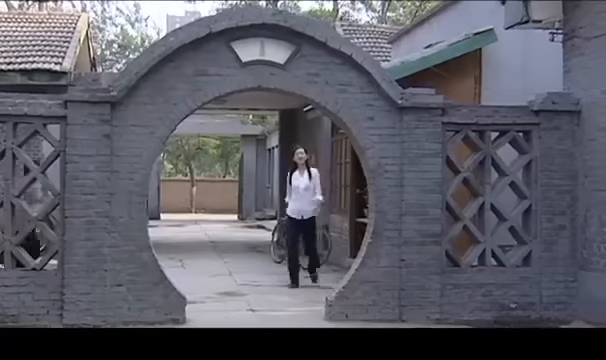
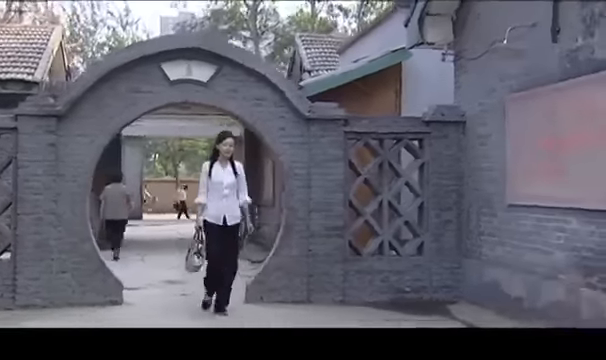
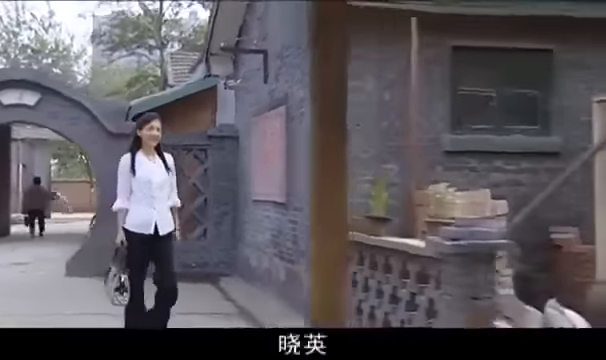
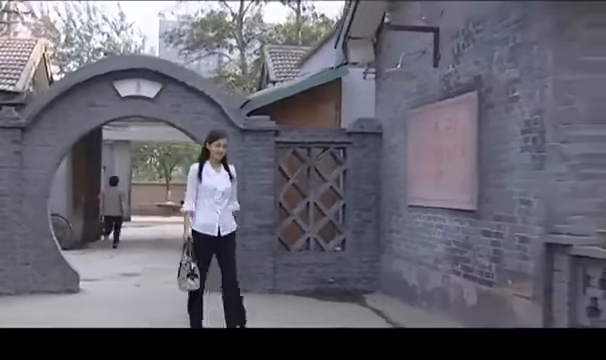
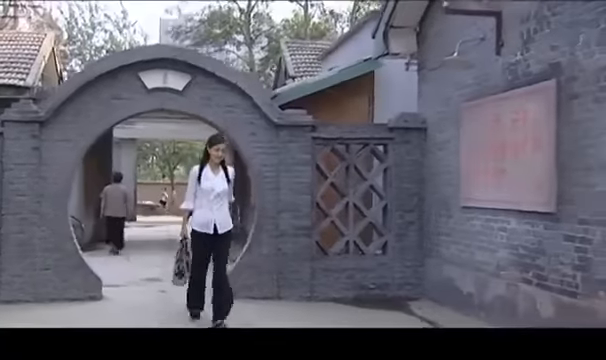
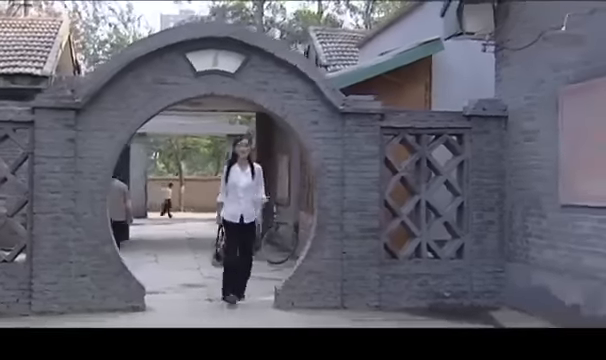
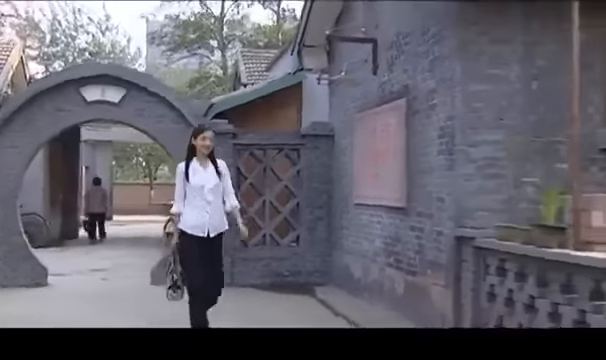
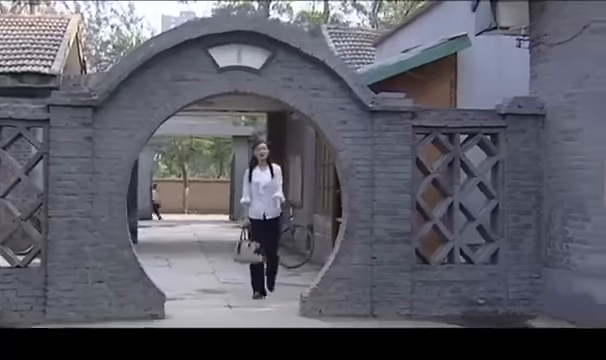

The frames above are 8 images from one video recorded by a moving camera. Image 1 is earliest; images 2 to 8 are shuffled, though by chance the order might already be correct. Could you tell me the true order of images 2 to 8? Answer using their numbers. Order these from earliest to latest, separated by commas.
8, 6, 2, 5, 4, 7, 3
